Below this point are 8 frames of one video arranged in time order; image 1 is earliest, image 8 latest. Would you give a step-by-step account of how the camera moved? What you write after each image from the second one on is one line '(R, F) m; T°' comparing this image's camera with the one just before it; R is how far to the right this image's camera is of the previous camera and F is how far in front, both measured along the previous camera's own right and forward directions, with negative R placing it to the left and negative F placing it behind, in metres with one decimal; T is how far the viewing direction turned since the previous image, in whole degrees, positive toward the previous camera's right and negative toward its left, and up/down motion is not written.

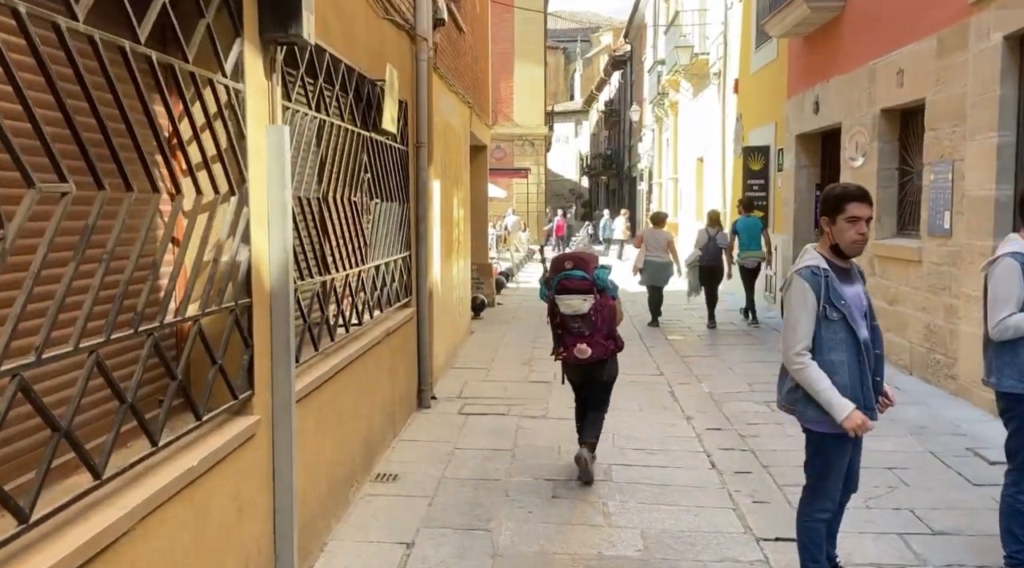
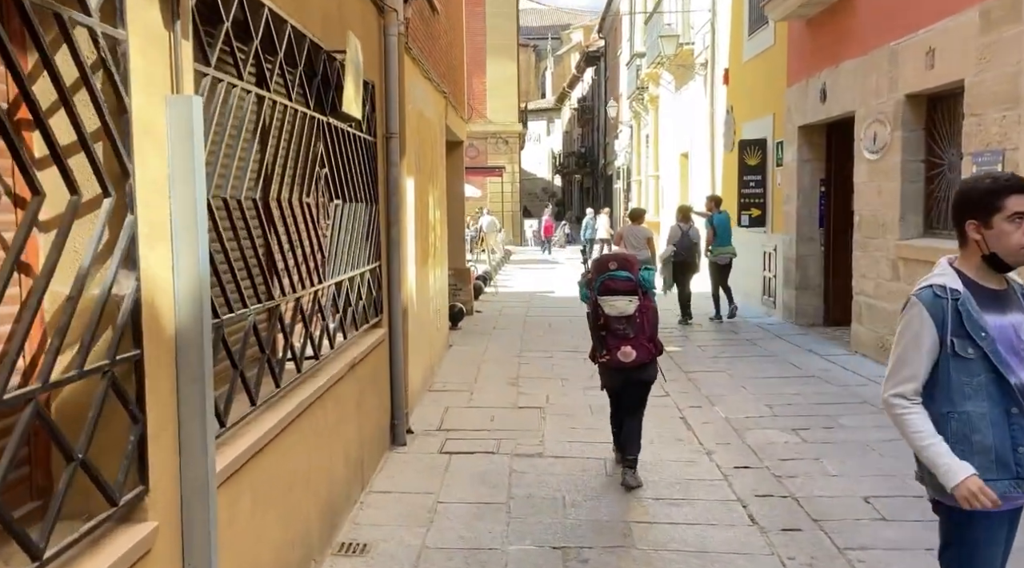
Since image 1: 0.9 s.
(-0.1, +1.1) m; +2°
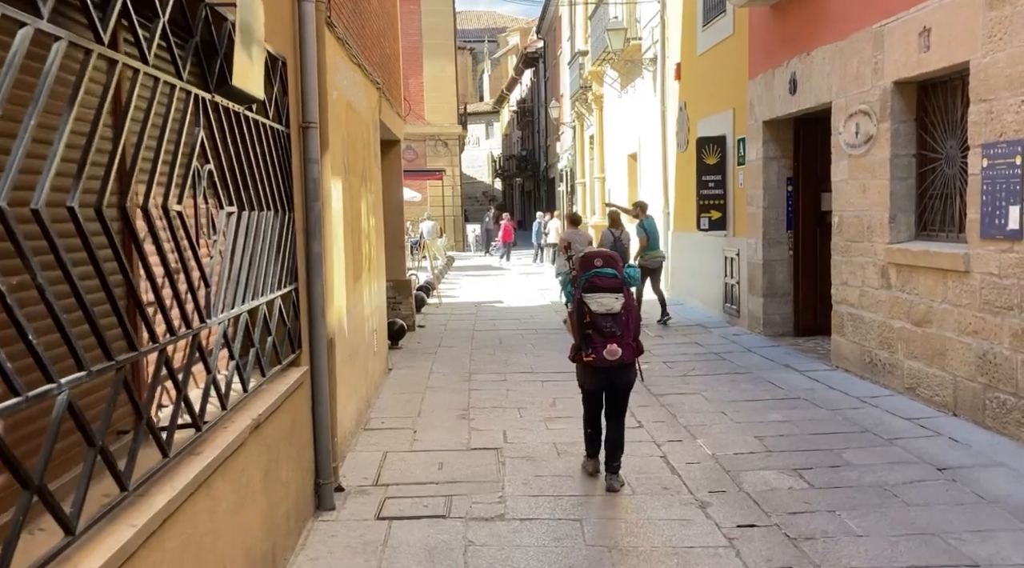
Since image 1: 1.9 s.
(0.0, +1.1) m; +3°
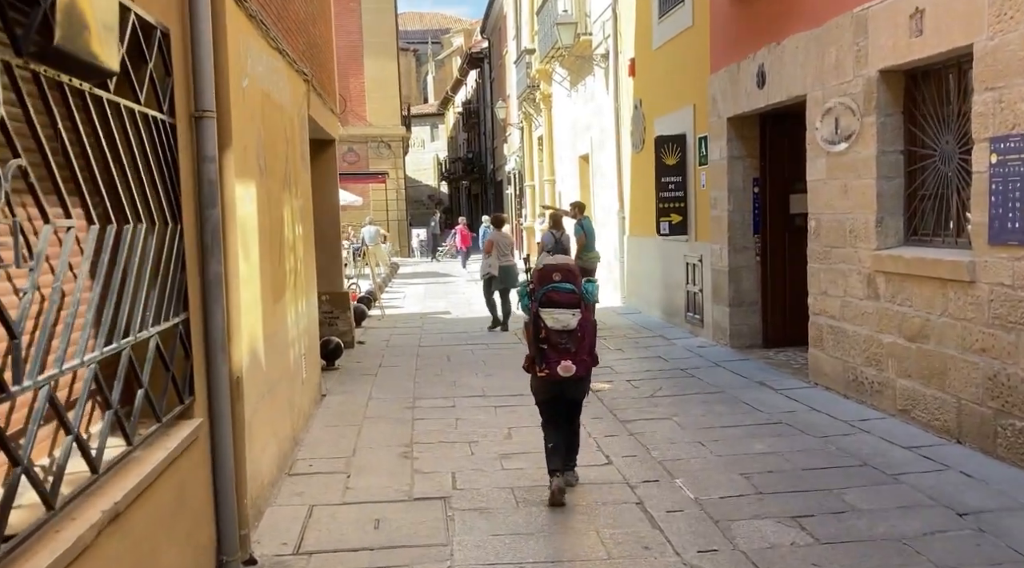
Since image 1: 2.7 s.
(0.0, +0.9) m; +3°
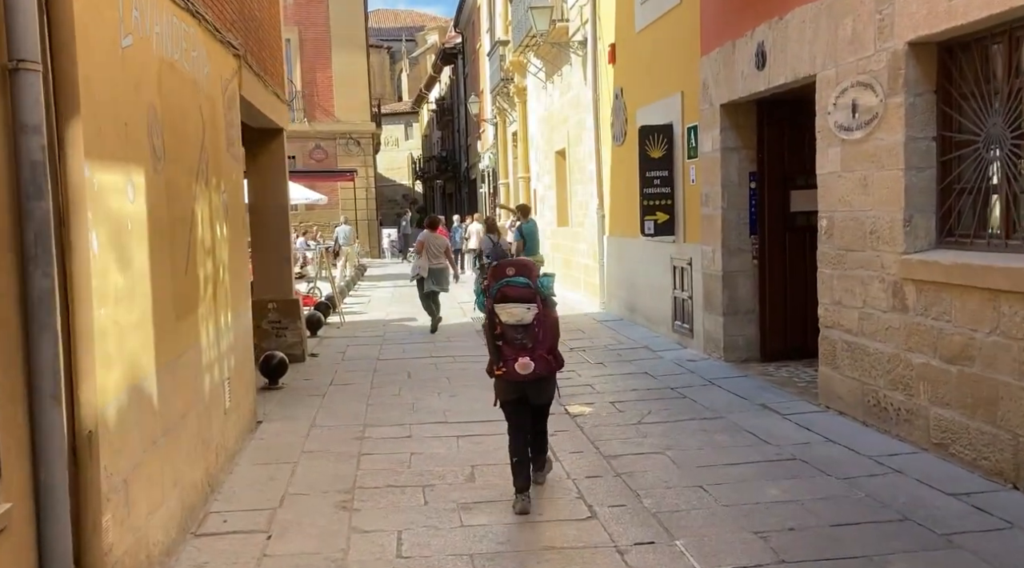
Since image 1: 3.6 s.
(+0.1, +1.2) m; +1°
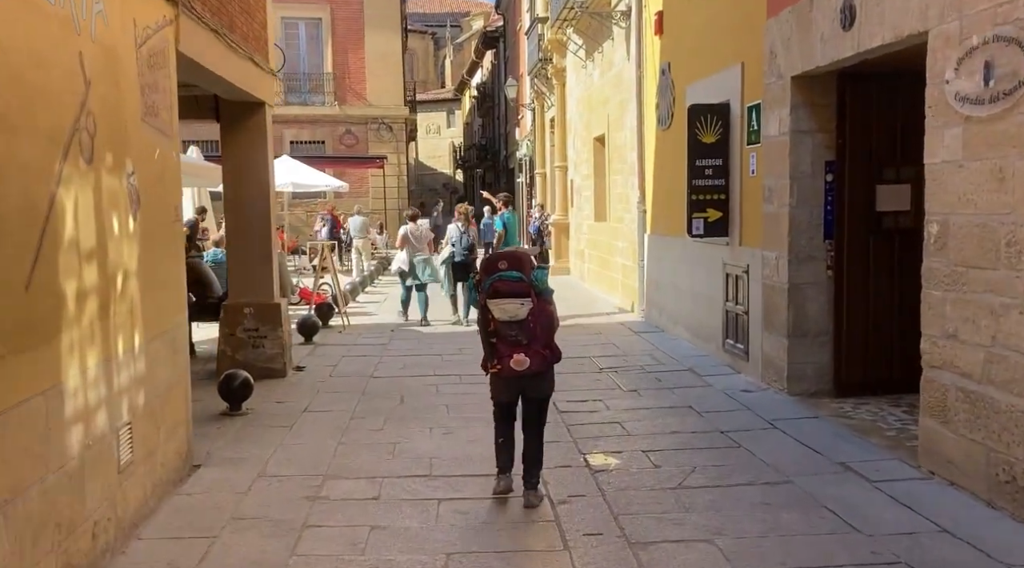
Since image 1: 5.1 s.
(+0.2, +1.8) m; -2°
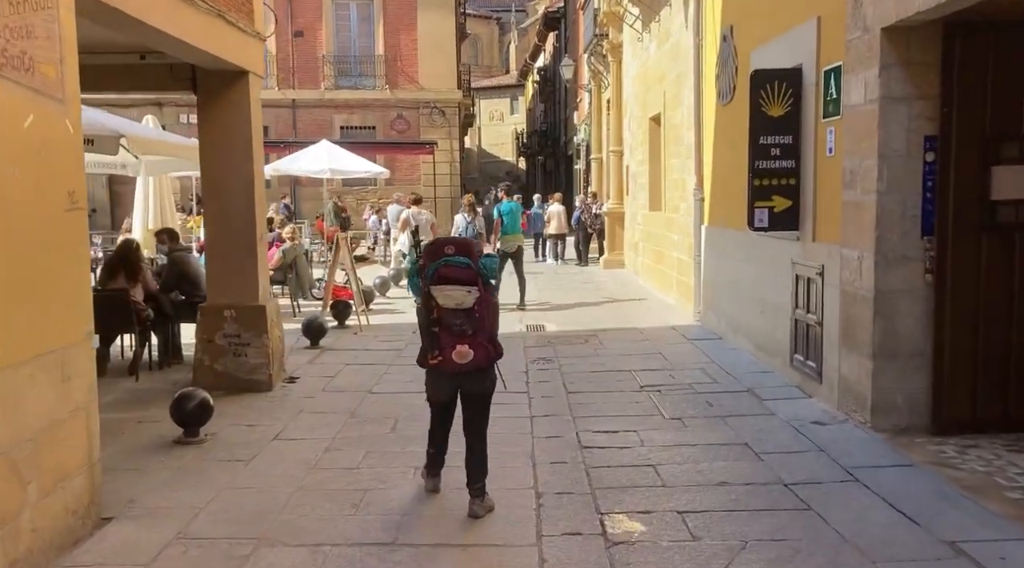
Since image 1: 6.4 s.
(+0.3, +1.5) m; -4°
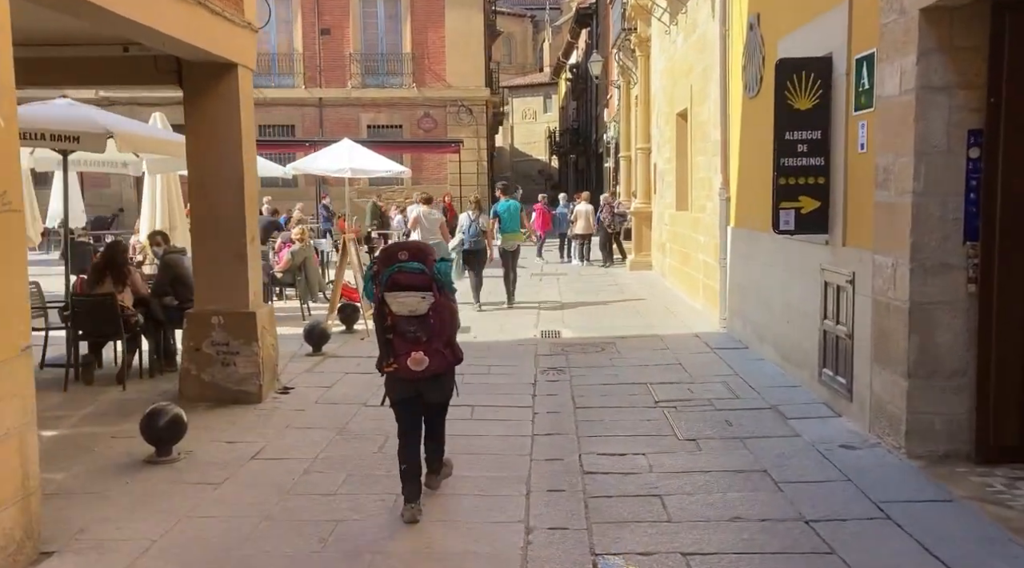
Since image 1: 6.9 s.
(+0.2, +0.5) m; -2°
